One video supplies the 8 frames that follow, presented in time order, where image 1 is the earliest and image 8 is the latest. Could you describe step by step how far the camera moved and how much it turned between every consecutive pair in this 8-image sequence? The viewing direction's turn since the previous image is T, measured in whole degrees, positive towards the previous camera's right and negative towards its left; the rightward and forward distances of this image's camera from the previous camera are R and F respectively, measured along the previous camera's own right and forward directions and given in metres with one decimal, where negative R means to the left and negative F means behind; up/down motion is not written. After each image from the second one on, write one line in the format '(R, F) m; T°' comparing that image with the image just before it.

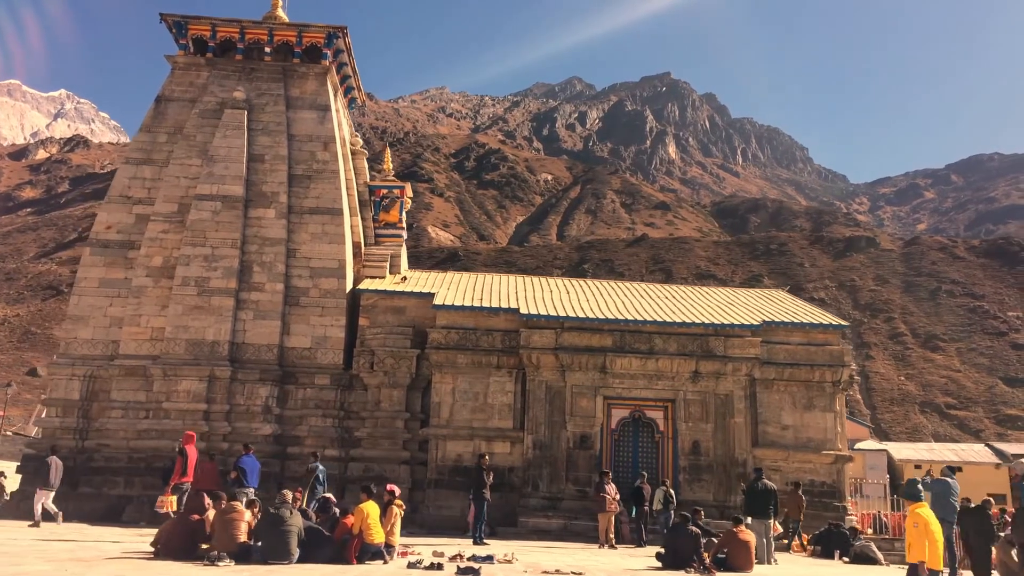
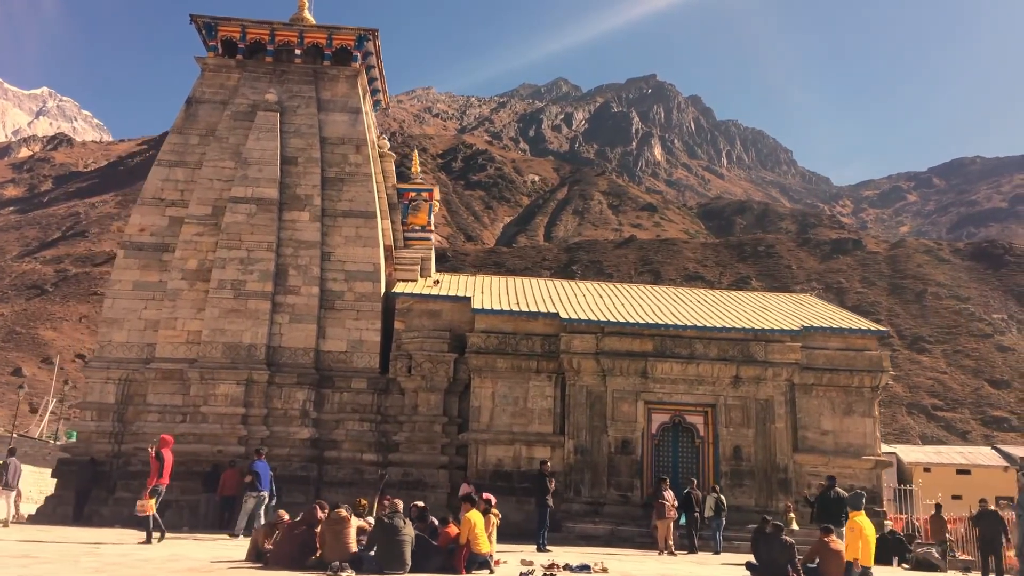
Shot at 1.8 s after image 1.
(-1.0, 0.0) m; +1°
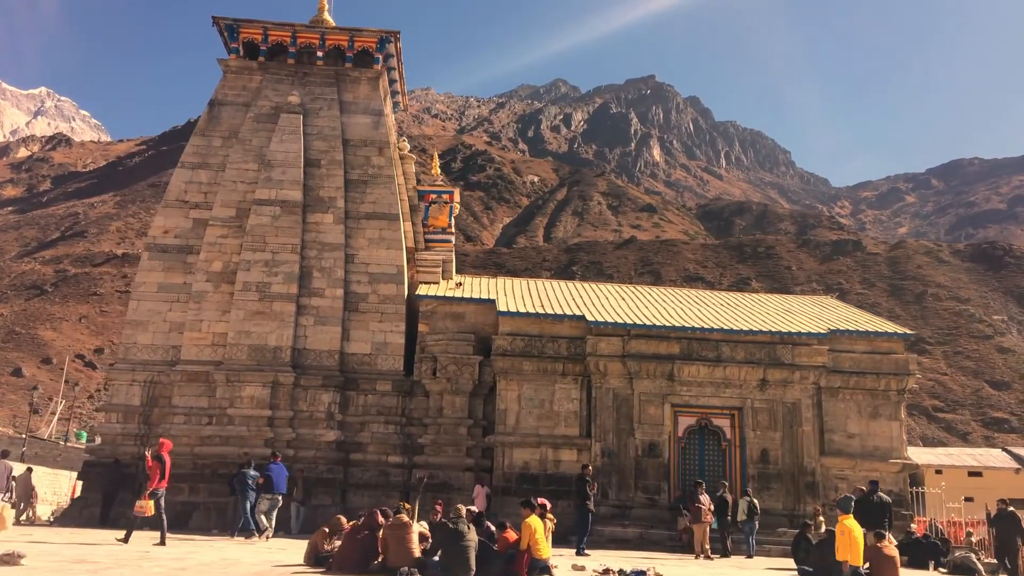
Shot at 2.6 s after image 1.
(-0.5, 0.0) m; 0°
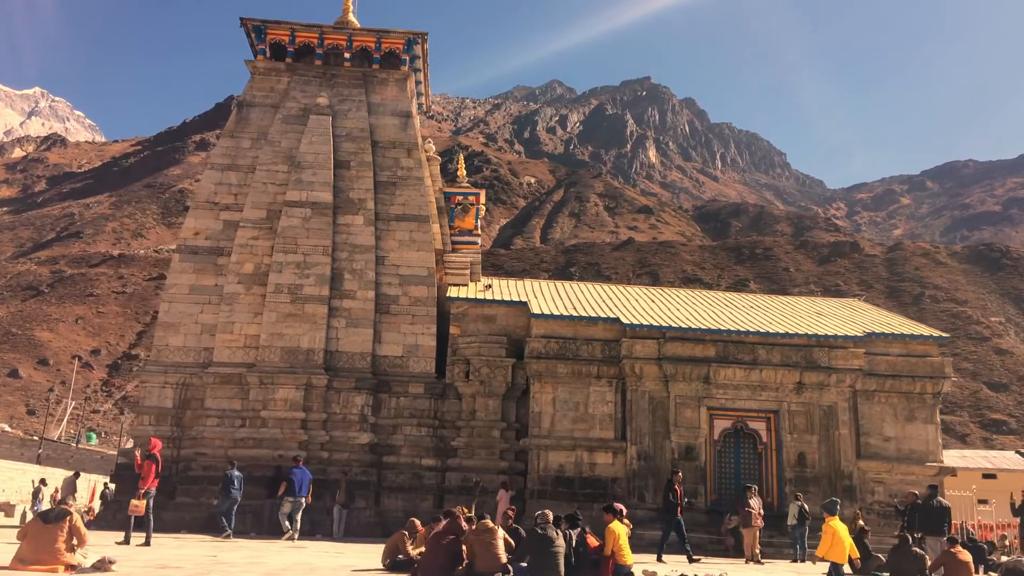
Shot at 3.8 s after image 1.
(-0.7, +0.1) m; 0°
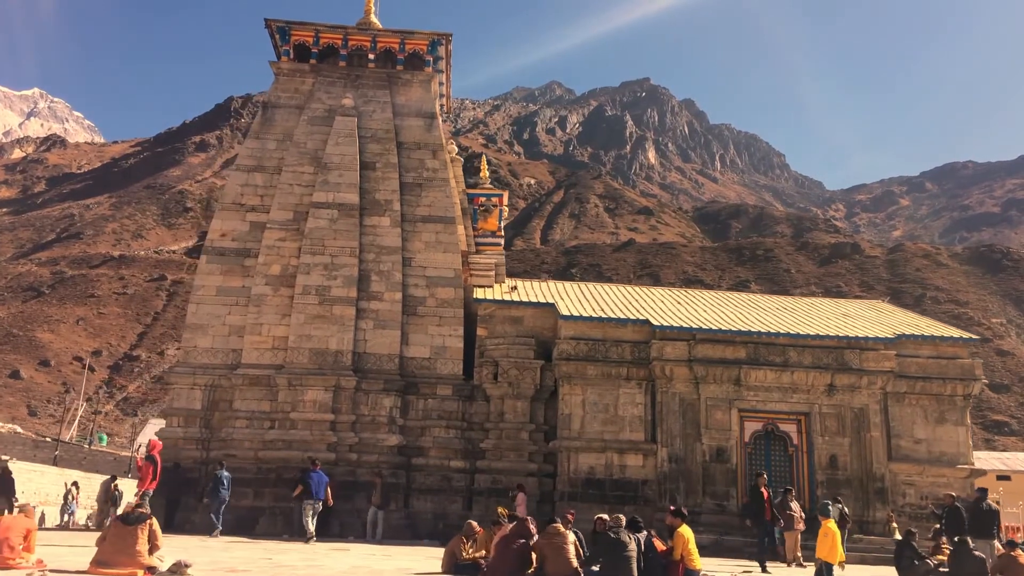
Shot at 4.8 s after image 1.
(-0.5, 0.0) m; 0°
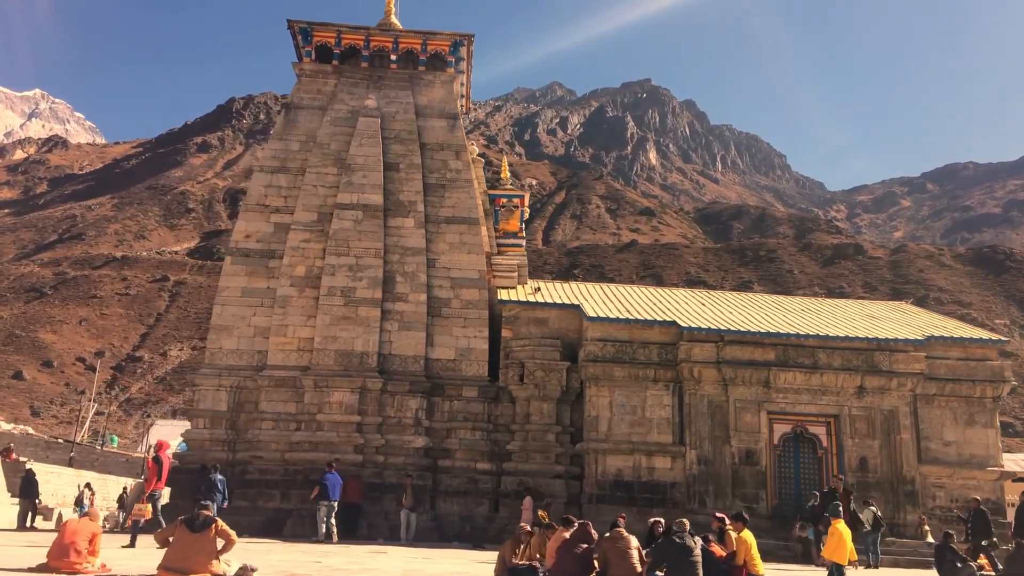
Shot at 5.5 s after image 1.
(-0.5, +0.1) m; 0°
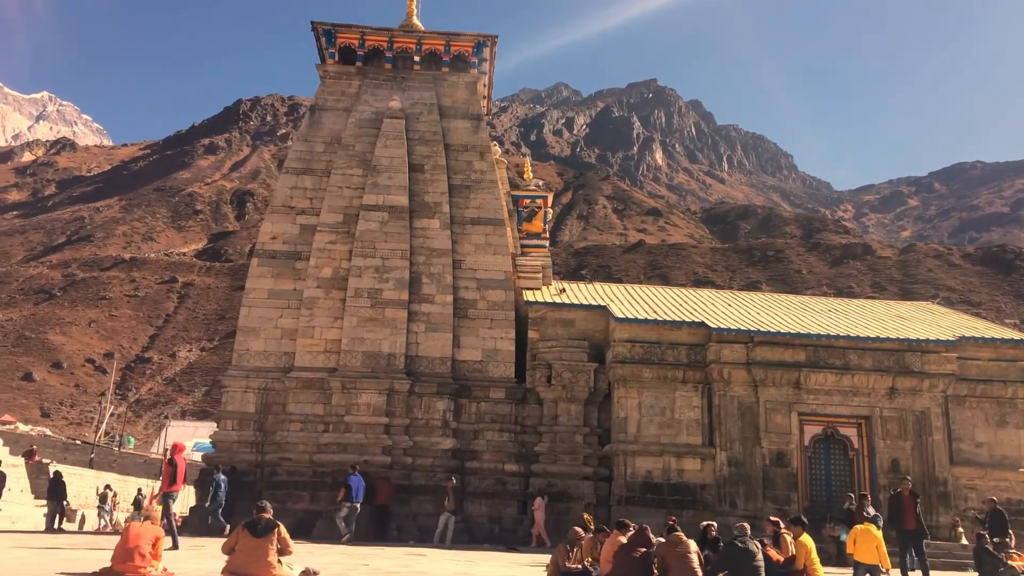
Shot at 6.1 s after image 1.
(-0.4, 0.0) m; -1°
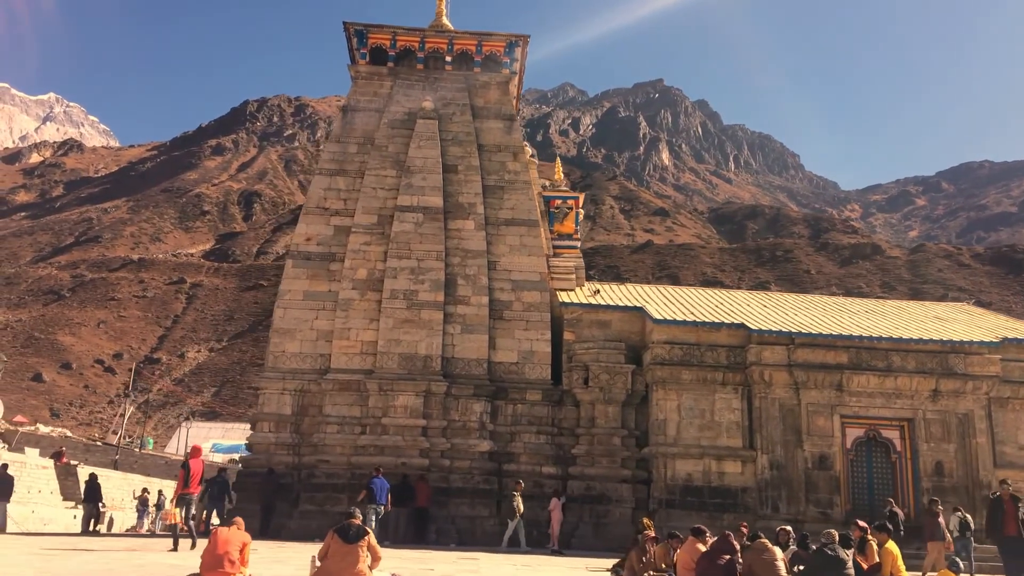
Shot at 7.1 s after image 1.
(-0.6, +0.1) m; -1°
